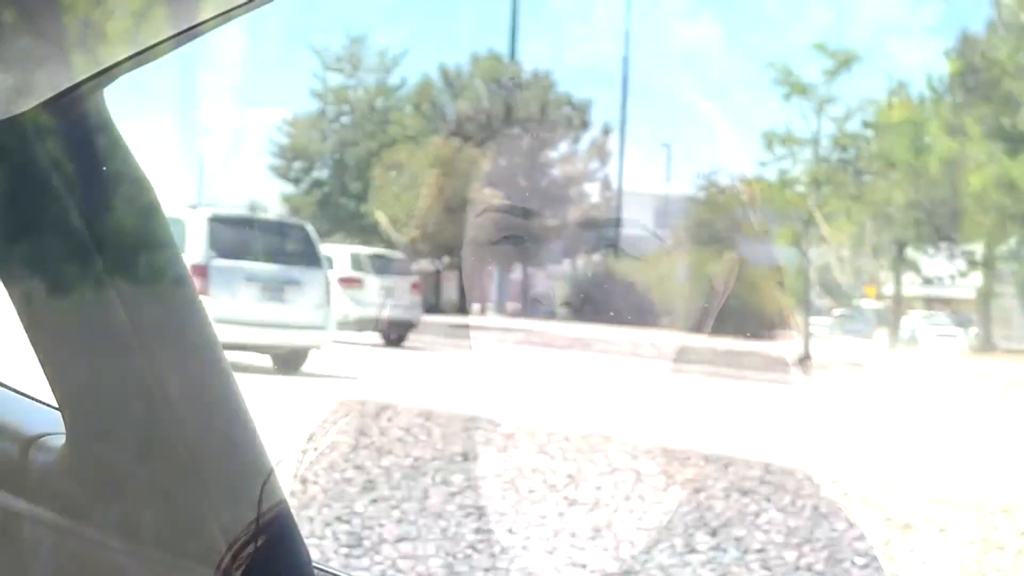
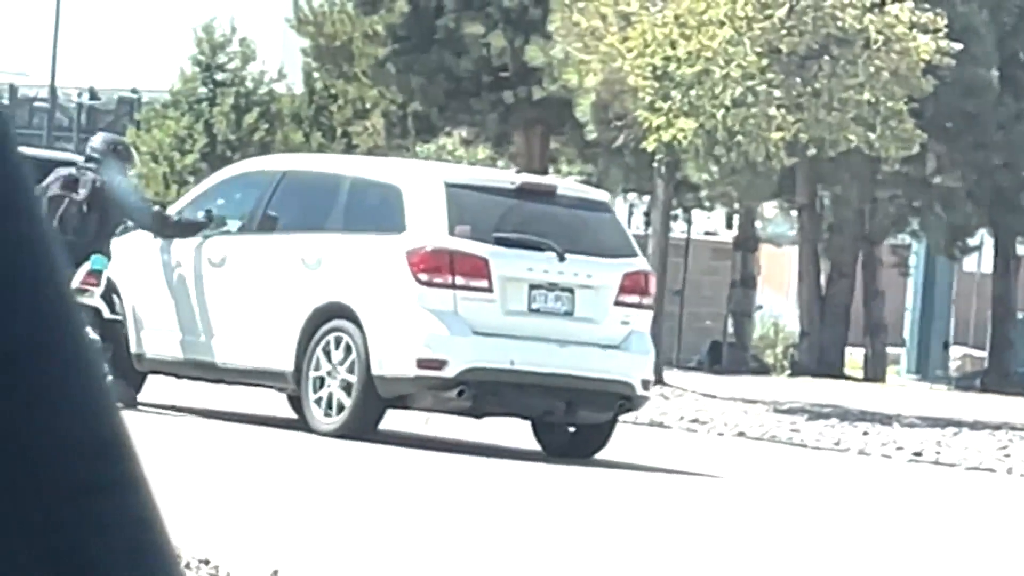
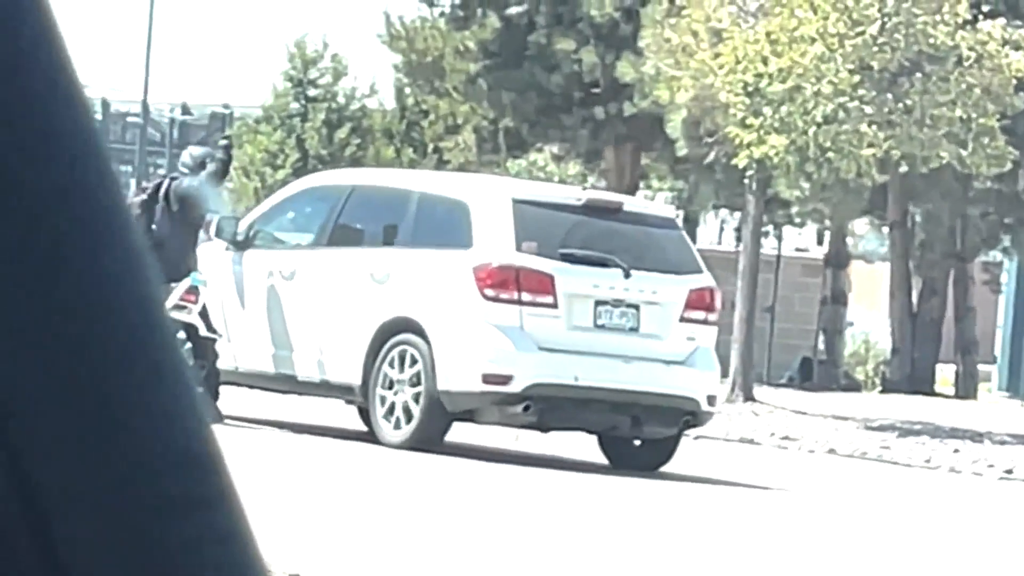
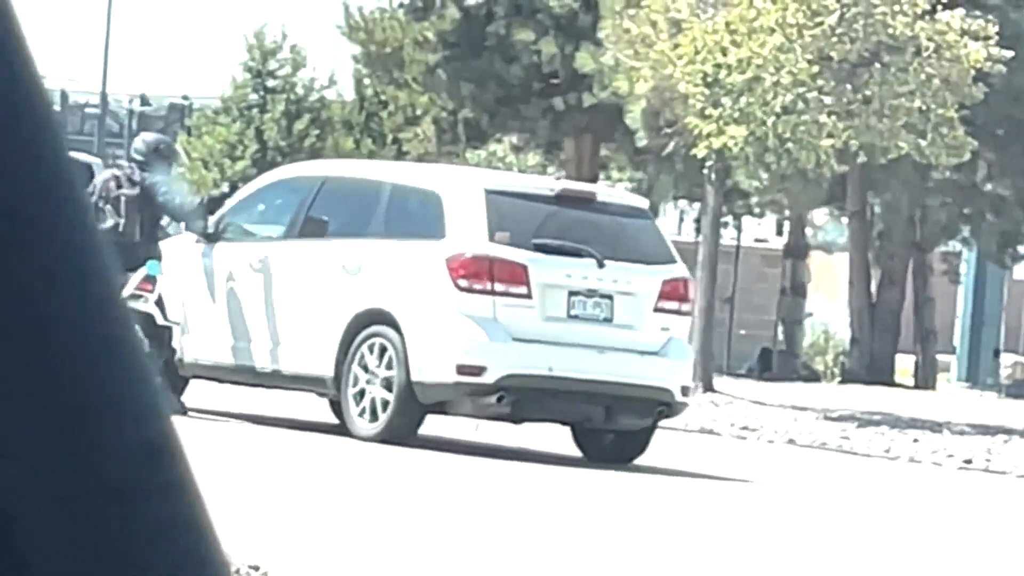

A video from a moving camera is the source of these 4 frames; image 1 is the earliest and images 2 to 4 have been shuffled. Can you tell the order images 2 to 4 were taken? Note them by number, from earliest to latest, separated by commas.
2, 4, 3
